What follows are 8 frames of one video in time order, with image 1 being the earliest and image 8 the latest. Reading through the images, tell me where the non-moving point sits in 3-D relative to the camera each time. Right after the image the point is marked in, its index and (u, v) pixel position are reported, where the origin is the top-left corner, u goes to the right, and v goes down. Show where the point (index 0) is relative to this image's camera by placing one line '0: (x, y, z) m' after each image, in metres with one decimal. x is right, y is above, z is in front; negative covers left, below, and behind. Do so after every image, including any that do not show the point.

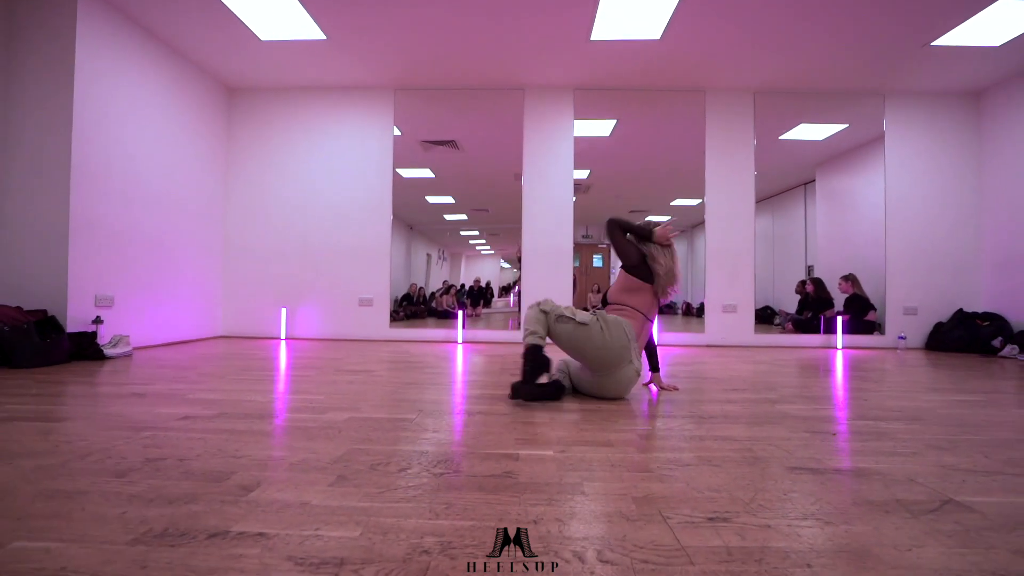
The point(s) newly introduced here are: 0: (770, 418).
0: (+1.0, -0.5, +1.9) m
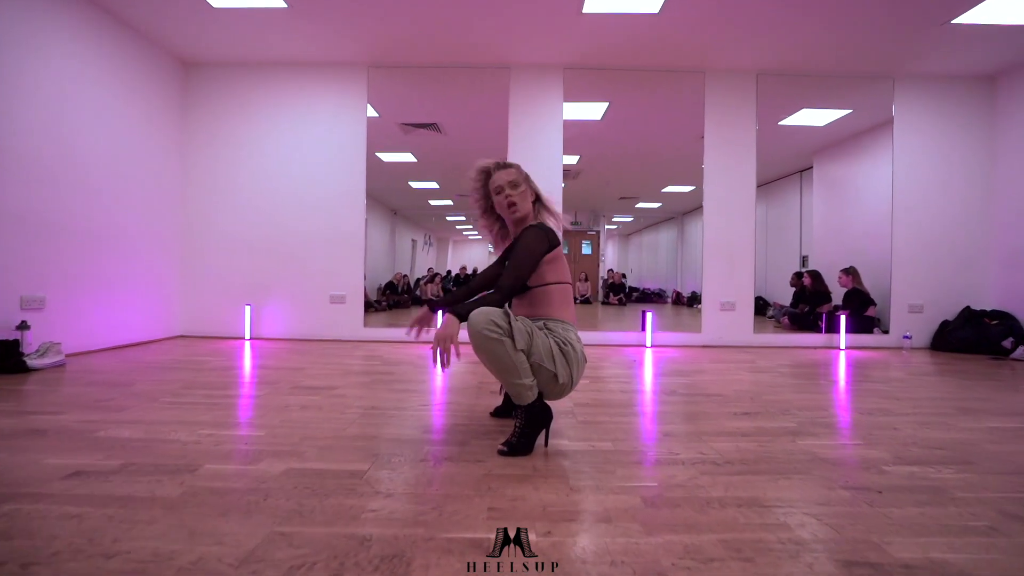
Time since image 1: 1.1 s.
0: (+0.9, -0.6, +1.6) m
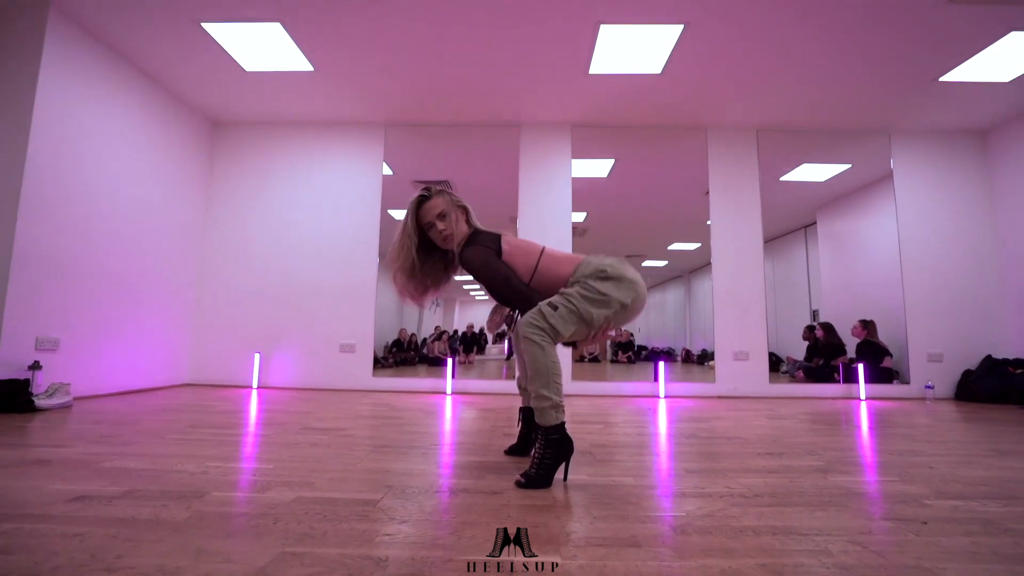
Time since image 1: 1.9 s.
0: (+1.0, -0.7, +1.5) m
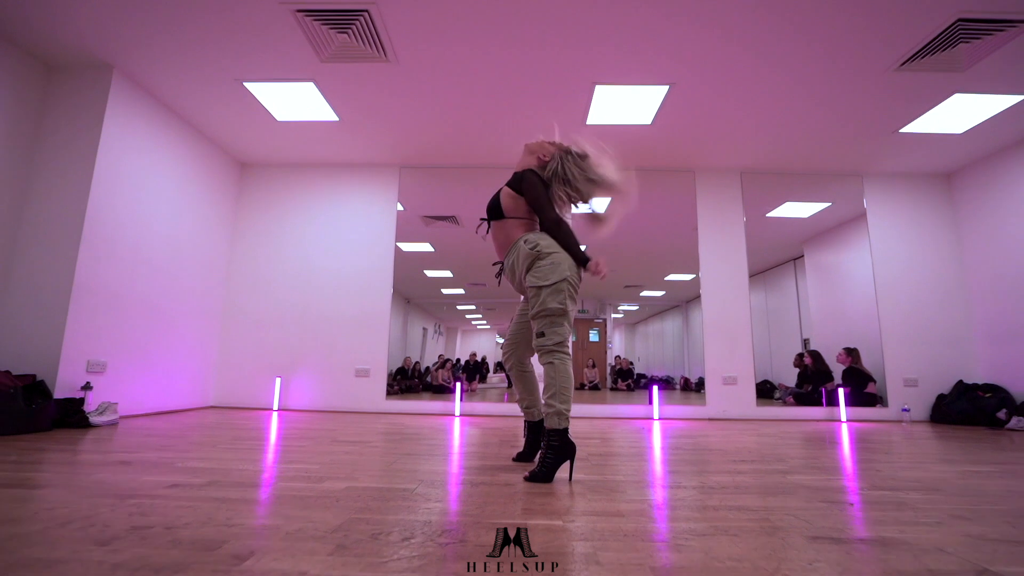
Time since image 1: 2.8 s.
0: (+1.0, -0.8, +1.9) m
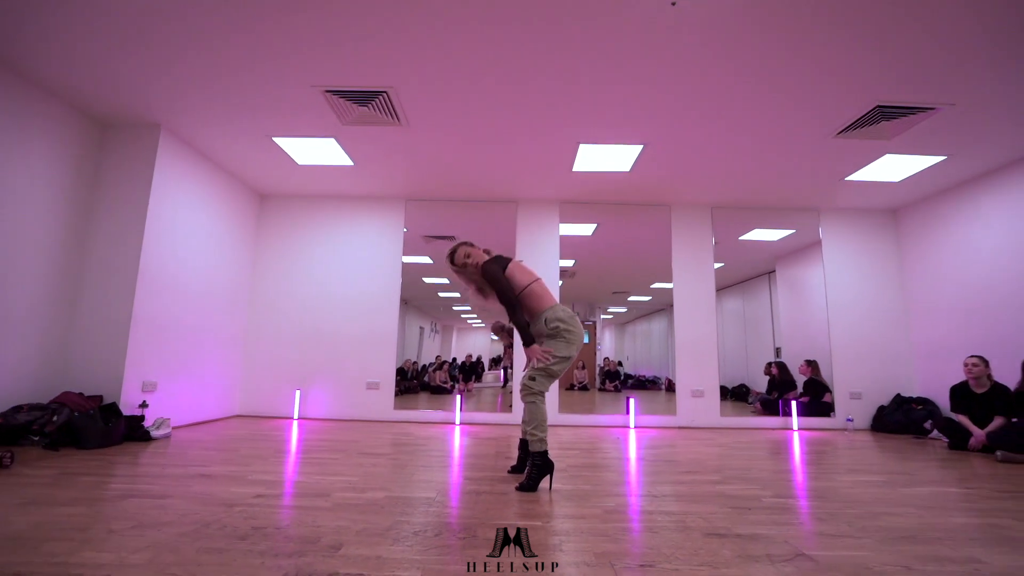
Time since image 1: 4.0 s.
0: (+1.0, -1.1, +2.5) m
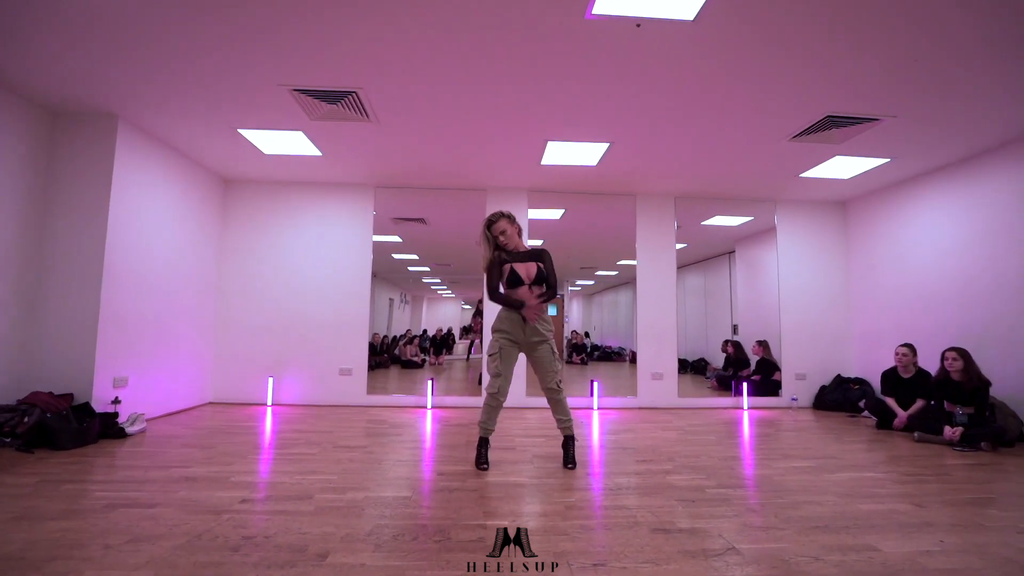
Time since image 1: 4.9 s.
0: (+0.8, -1.1, +2.8) m
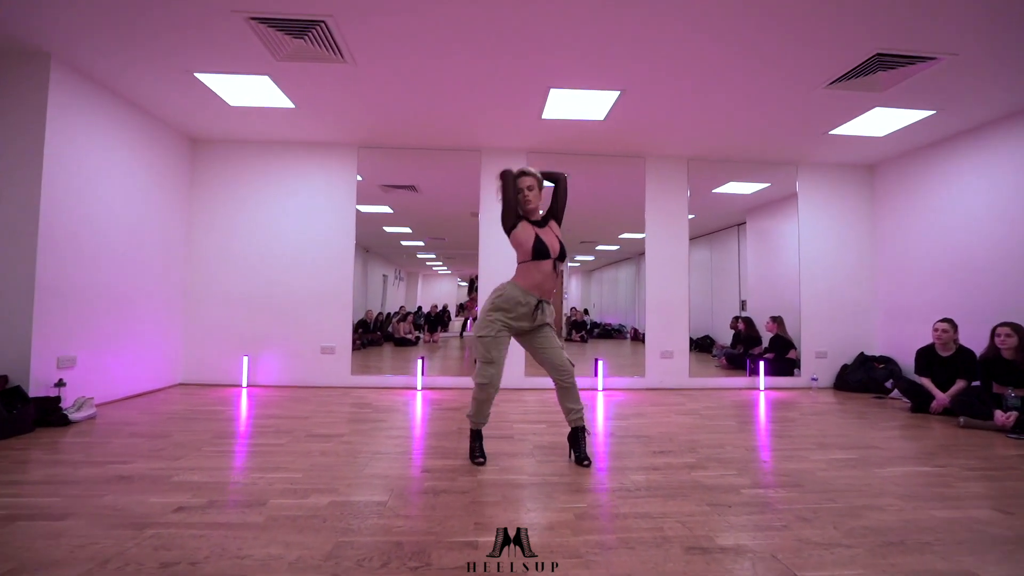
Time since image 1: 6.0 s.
0: (+0.8, -1.0, +2.4) m
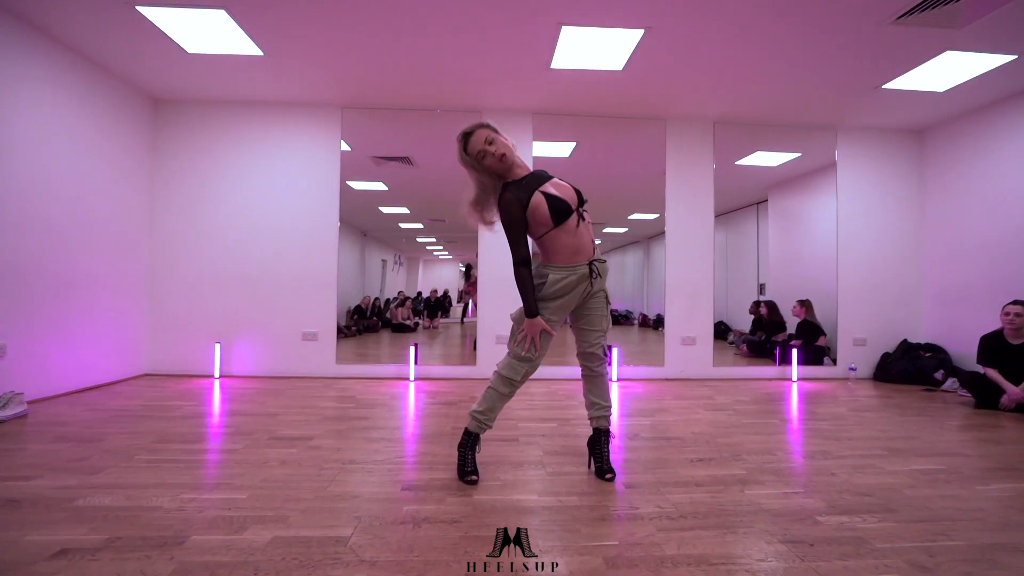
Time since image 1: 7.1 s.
0: (+0.8, -0.8, +1.8) m
